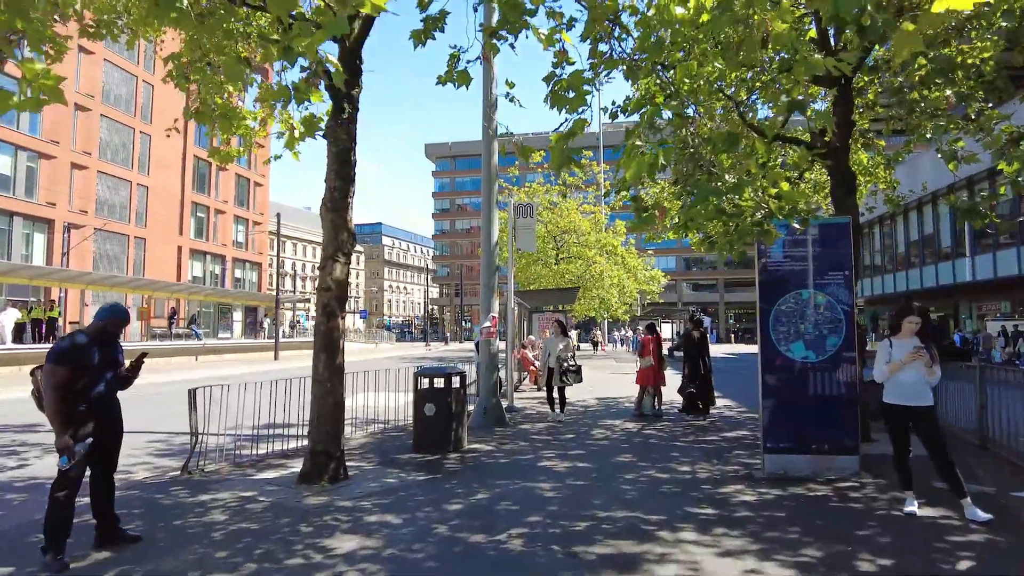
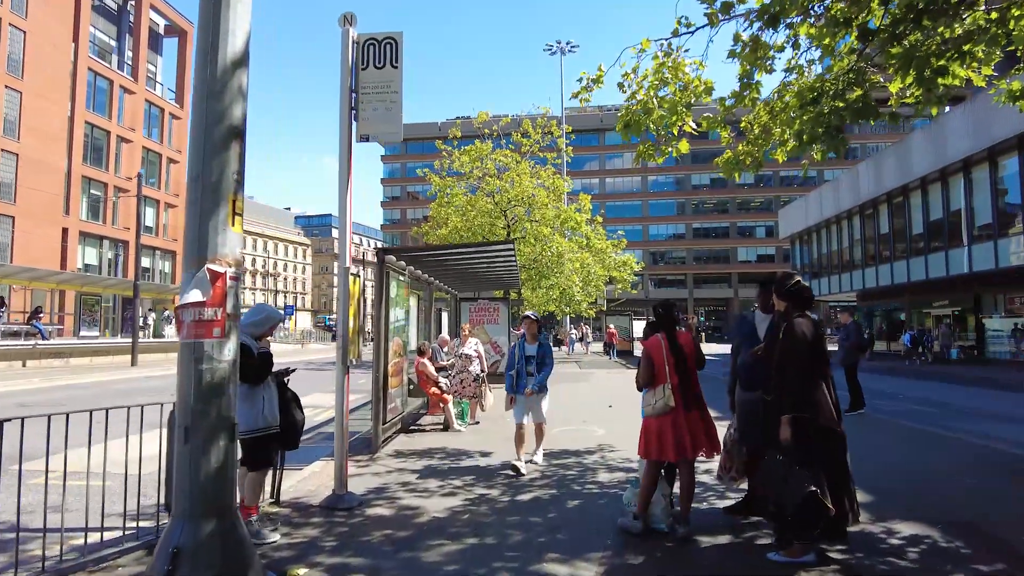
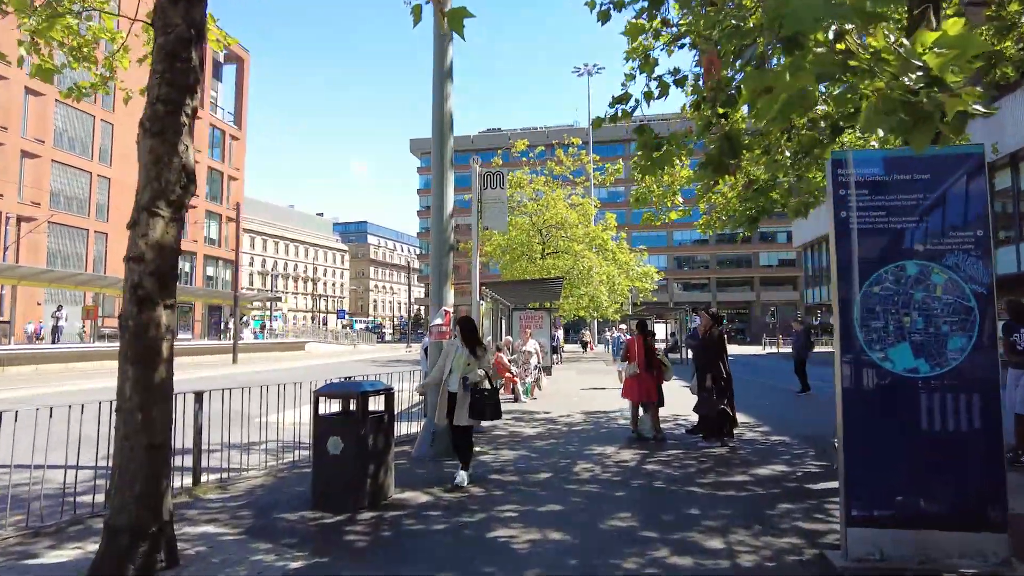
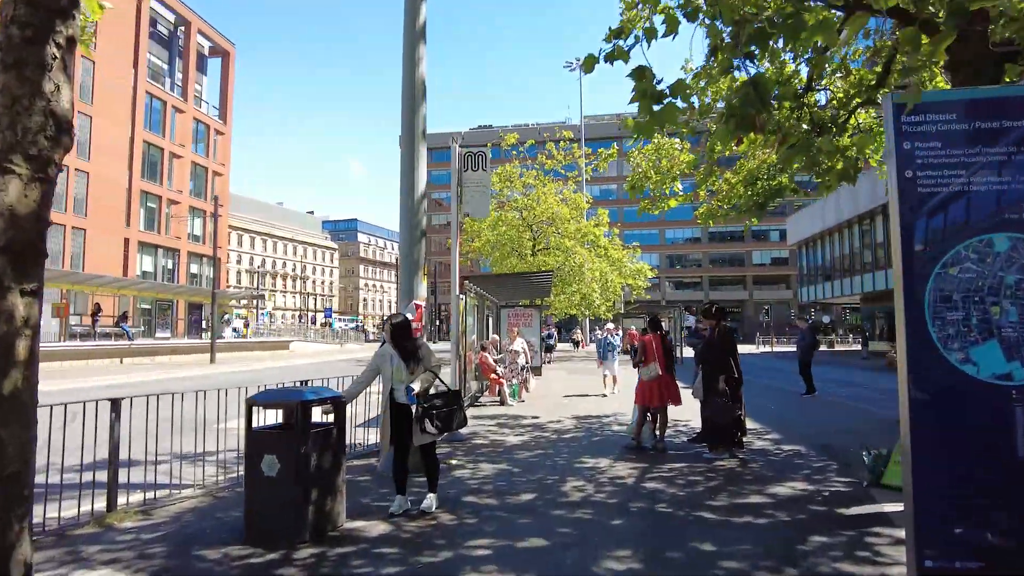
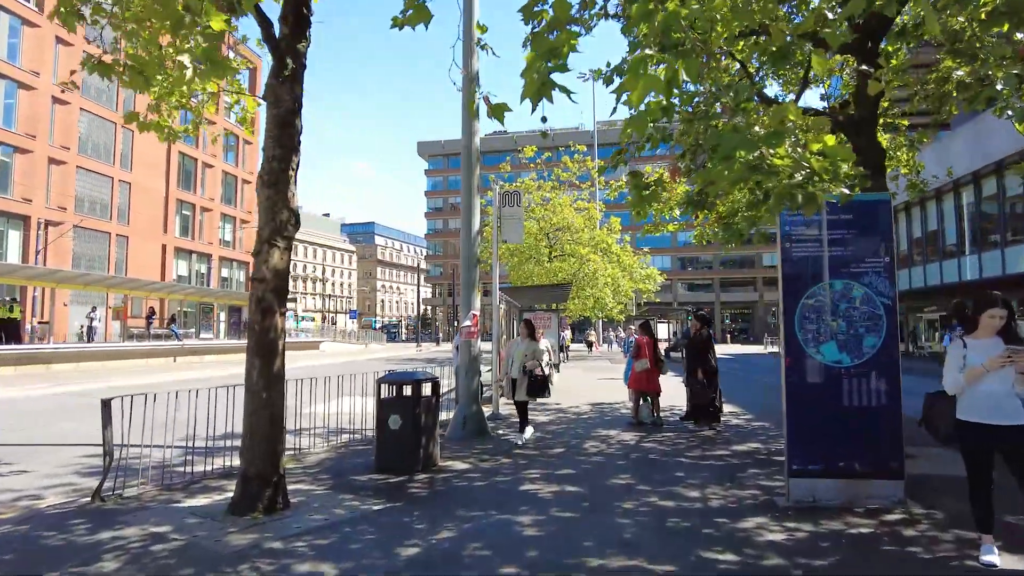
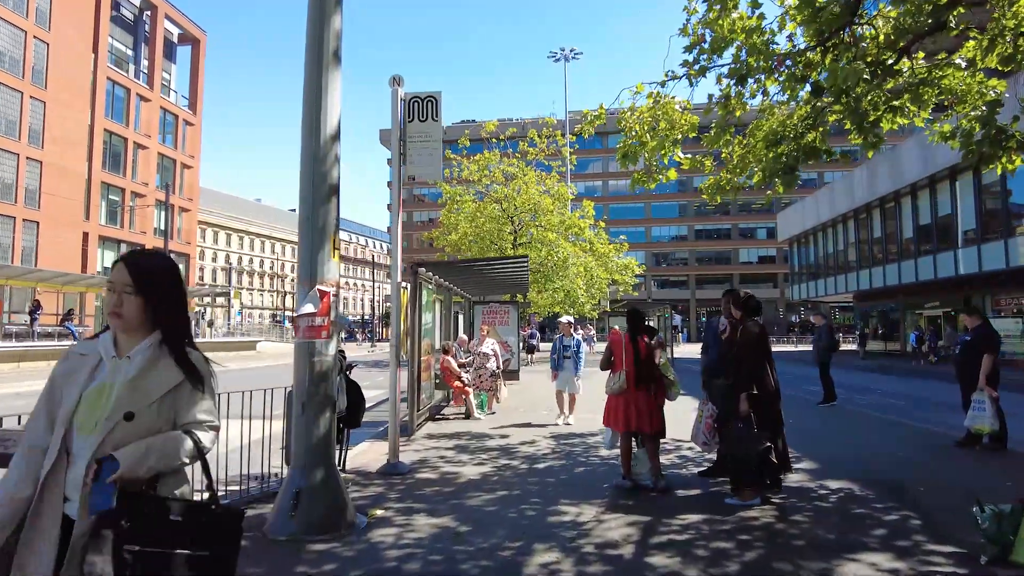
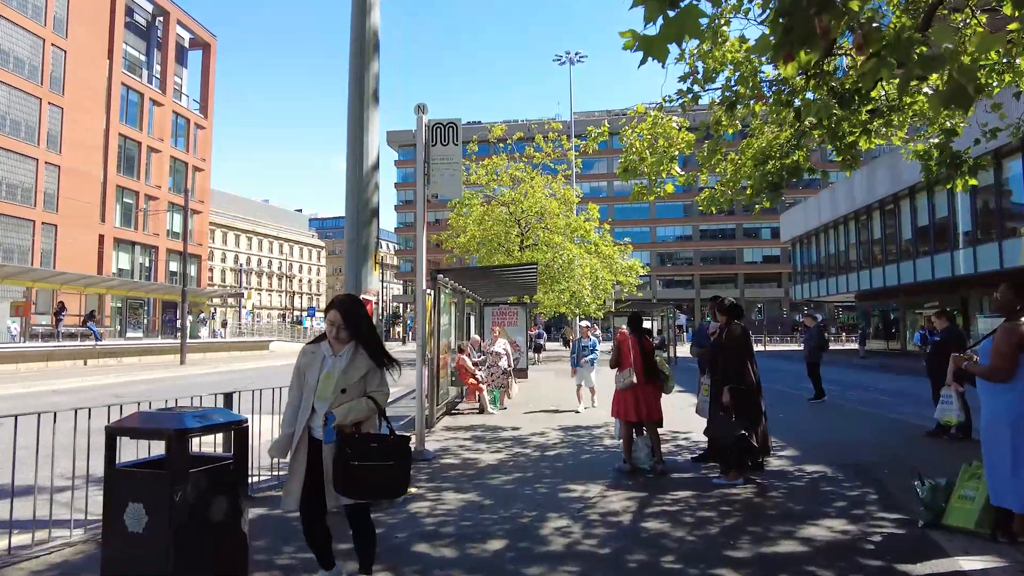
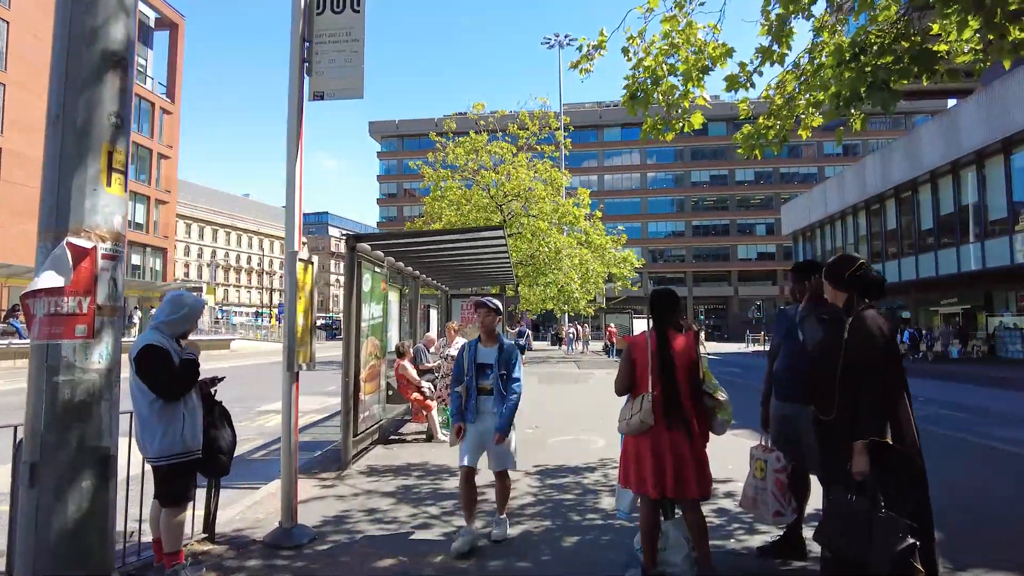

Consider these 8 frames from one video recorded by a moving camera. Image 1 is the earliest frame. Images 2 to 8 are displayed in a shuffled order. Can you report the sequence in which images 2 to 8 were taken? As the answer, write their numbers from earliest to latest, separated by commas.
5, 3, 4, 7, 6, 2, 8
